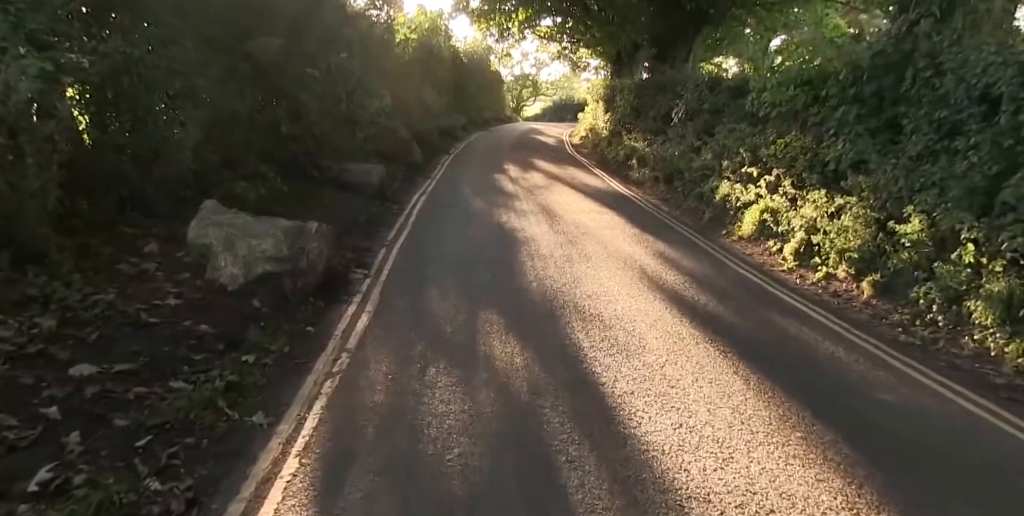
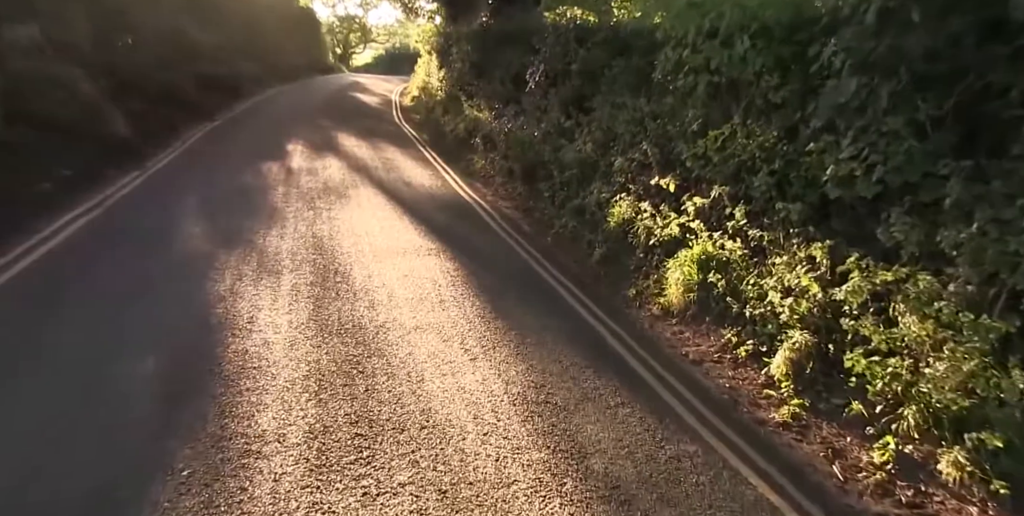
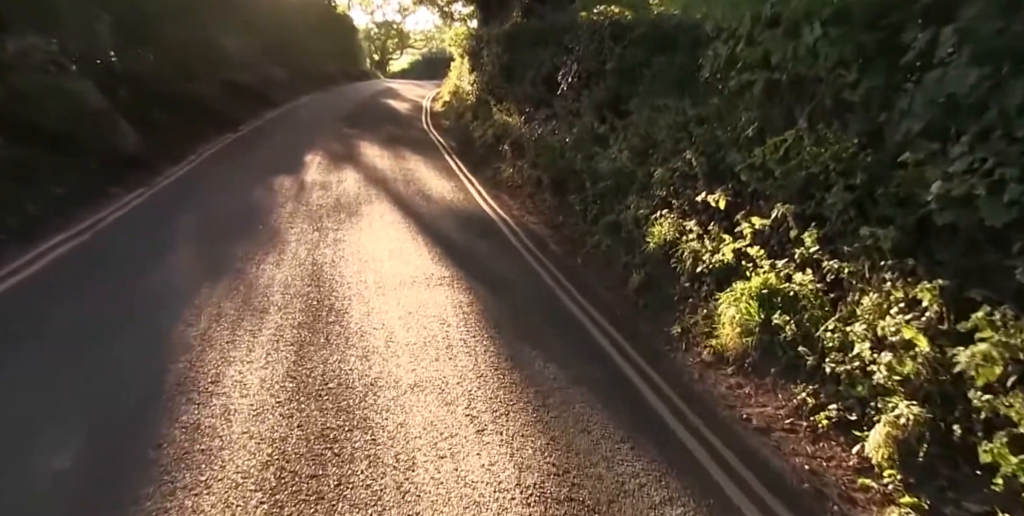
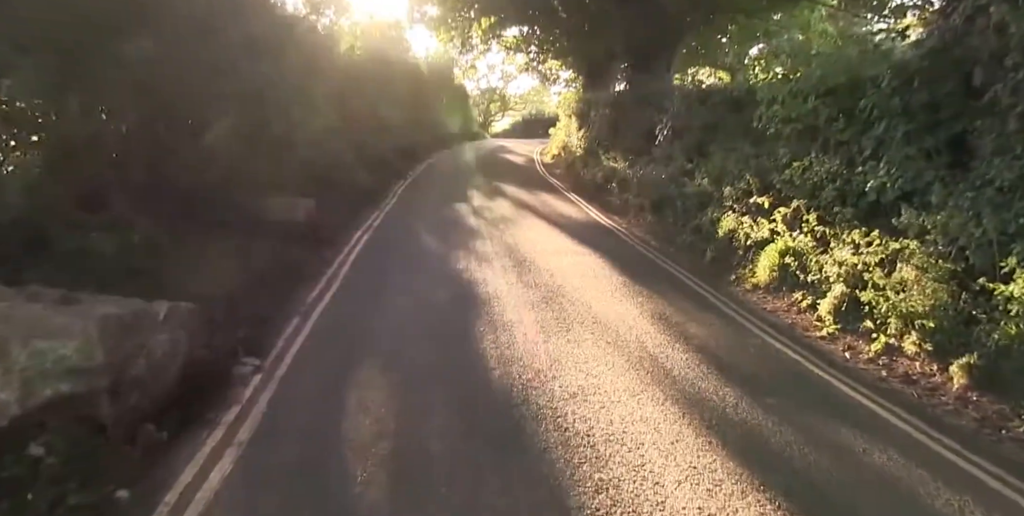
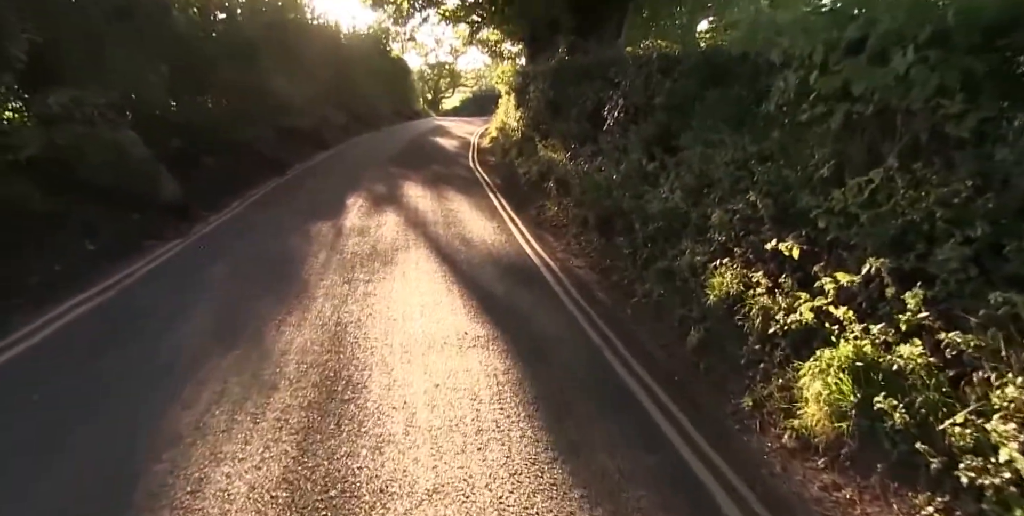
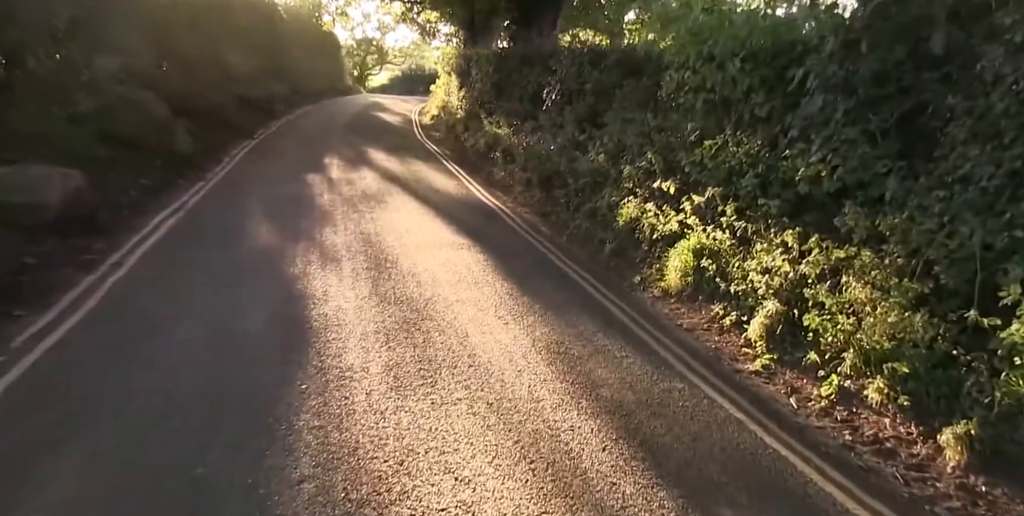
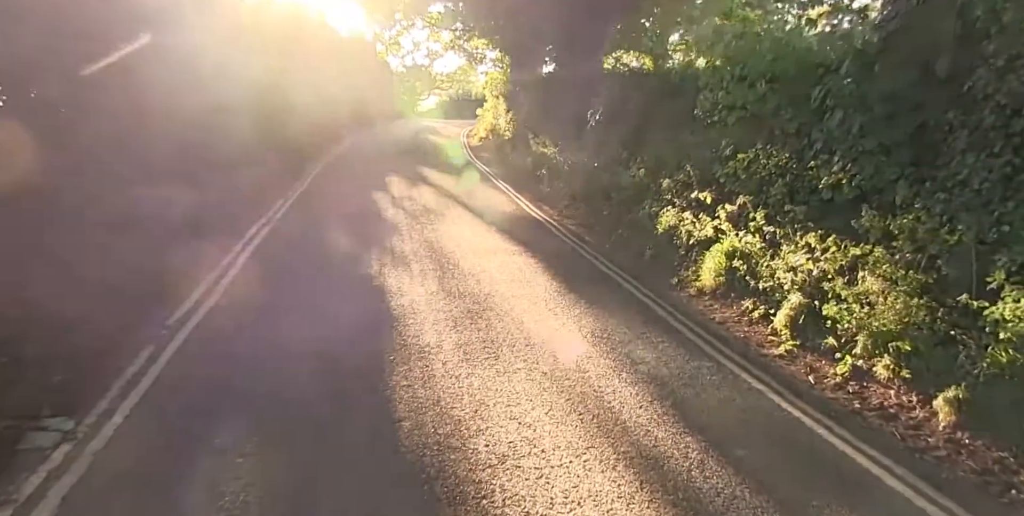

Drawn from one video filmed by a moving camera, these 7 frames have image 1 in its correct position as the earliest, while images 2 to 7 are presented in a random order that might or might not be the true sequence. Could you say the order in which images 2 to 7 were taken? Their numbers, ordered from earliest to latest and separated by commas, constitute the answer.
4, 7, 6, 2, 3, 5
